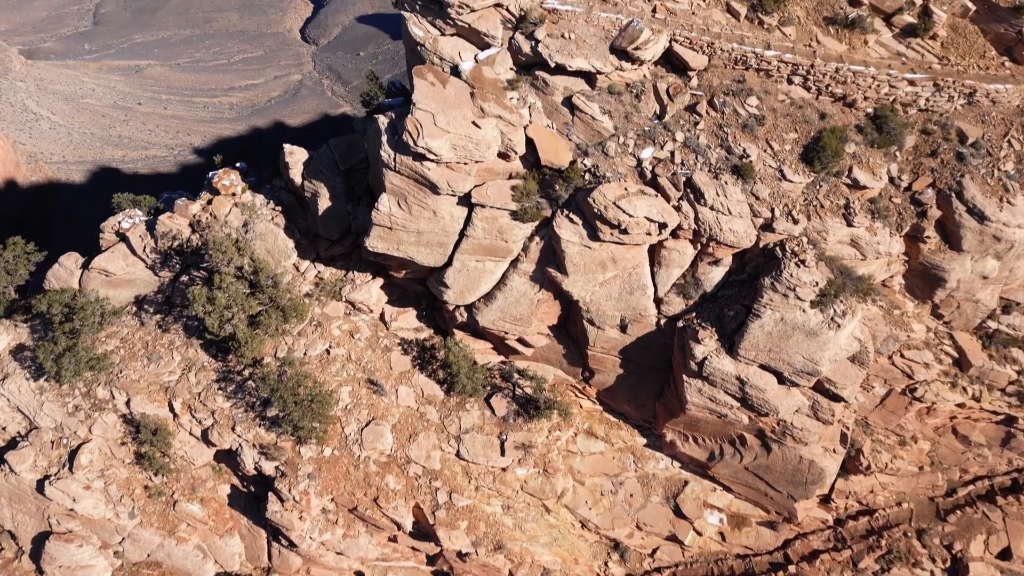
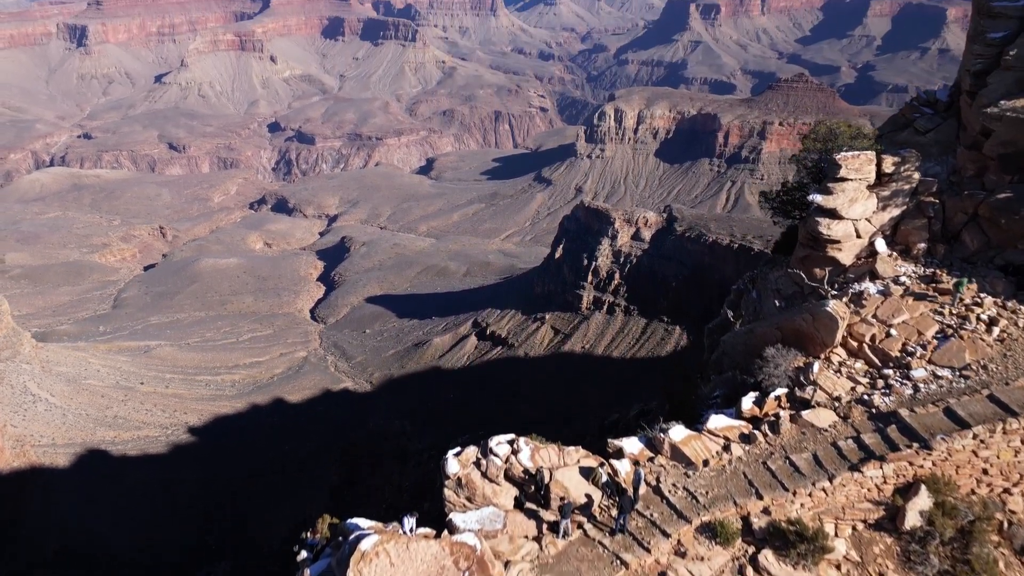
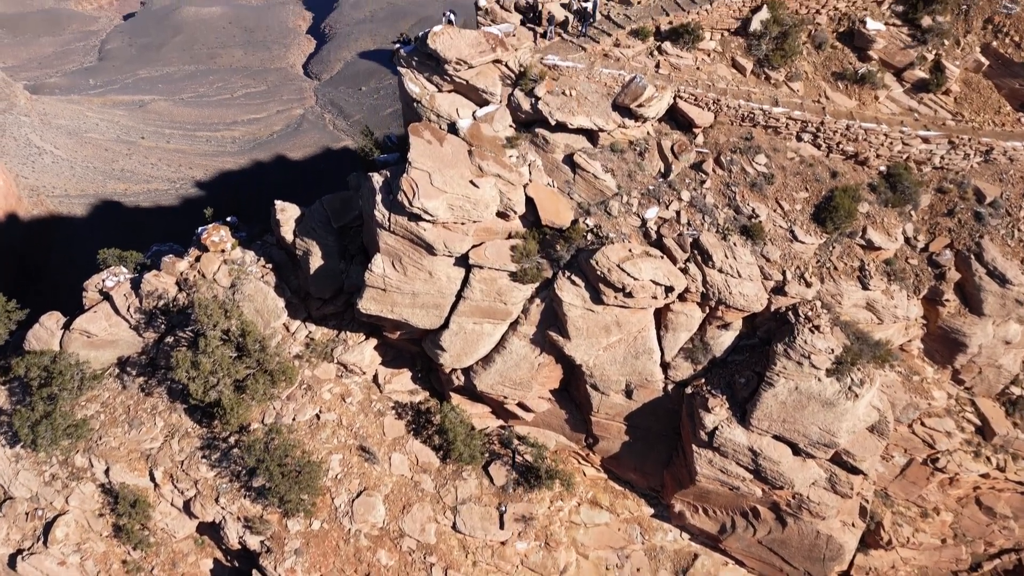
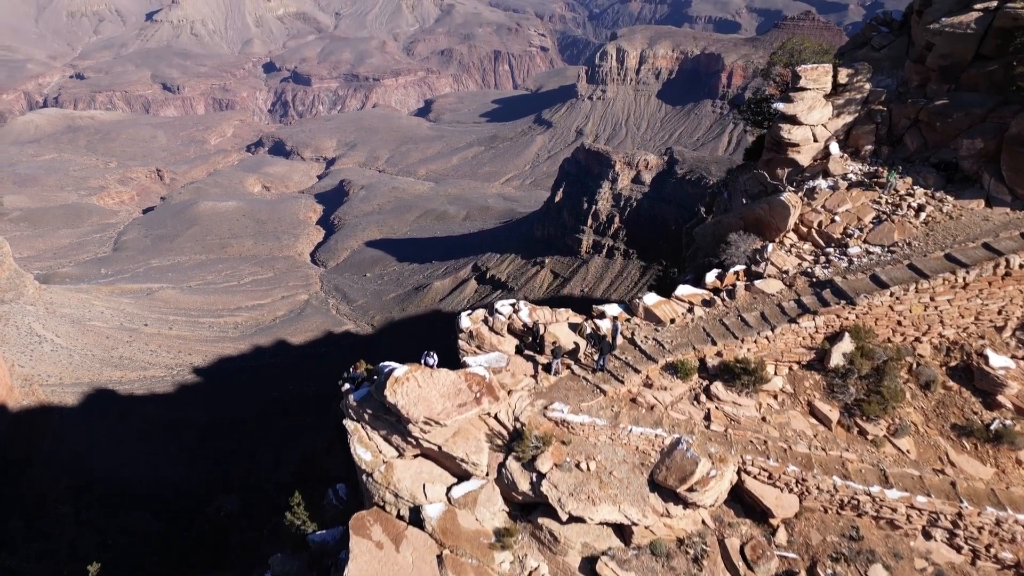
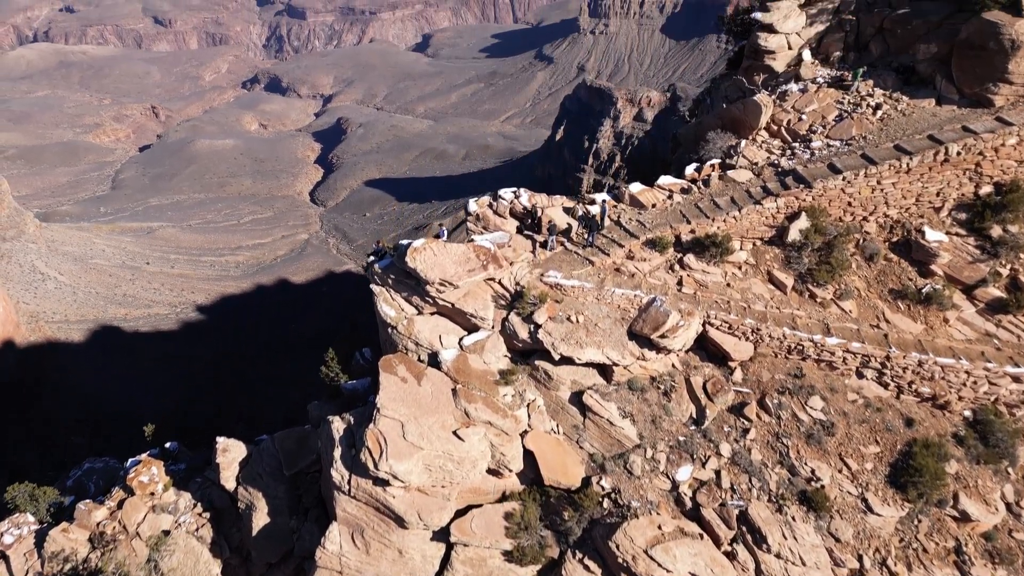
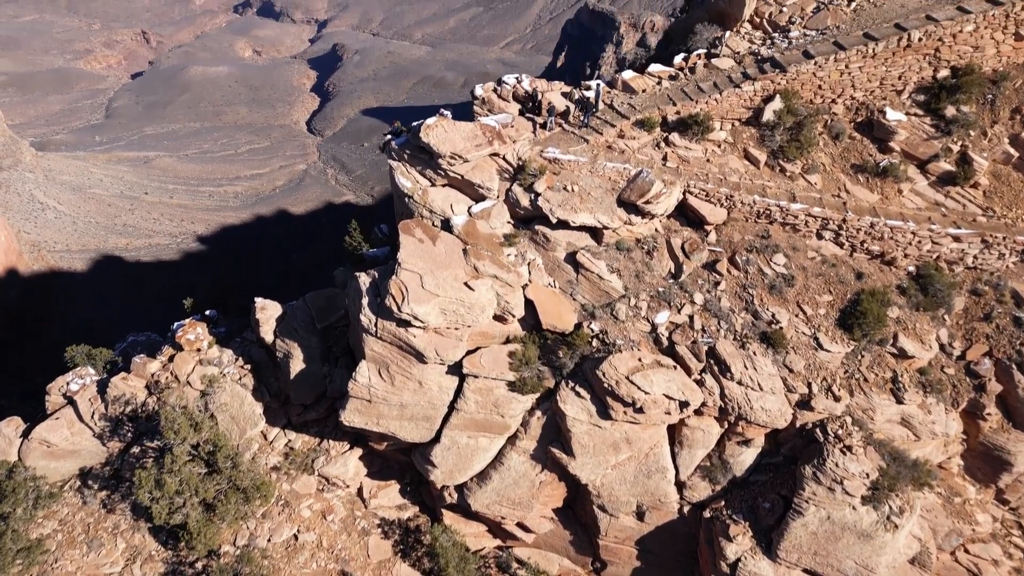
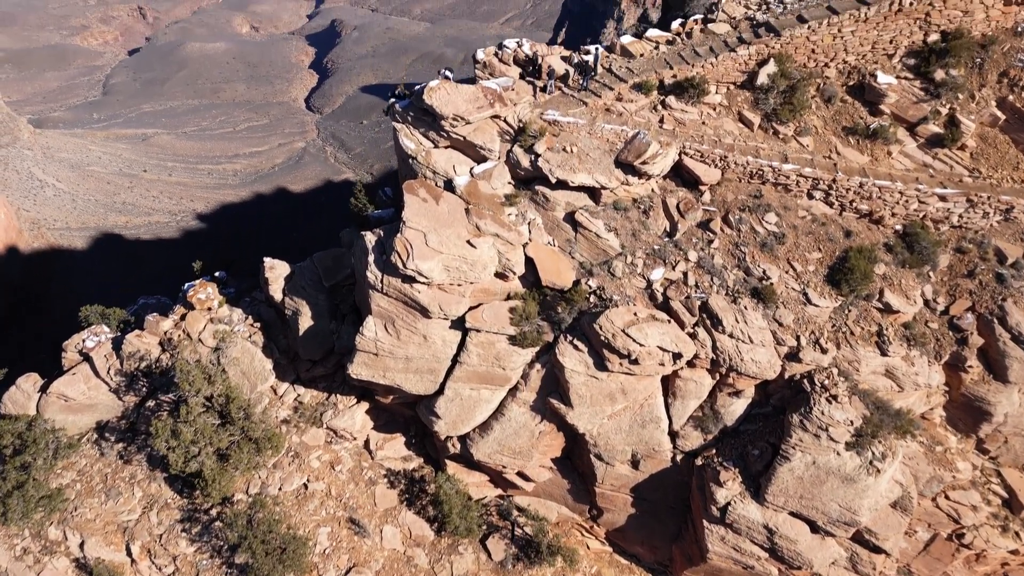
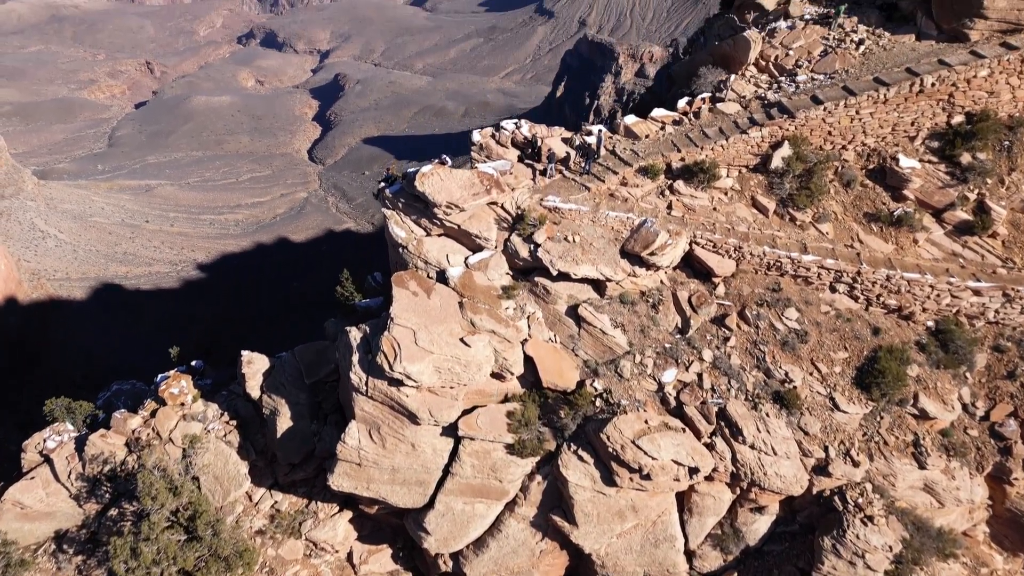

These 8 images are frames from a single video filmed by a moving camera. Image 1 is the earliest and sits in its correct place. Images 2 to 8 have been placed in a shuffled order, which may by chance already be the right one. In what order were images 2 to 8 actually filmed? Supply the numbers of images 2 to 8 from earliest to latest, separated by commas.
3, 7, 6, 8, 5, 4, 2
